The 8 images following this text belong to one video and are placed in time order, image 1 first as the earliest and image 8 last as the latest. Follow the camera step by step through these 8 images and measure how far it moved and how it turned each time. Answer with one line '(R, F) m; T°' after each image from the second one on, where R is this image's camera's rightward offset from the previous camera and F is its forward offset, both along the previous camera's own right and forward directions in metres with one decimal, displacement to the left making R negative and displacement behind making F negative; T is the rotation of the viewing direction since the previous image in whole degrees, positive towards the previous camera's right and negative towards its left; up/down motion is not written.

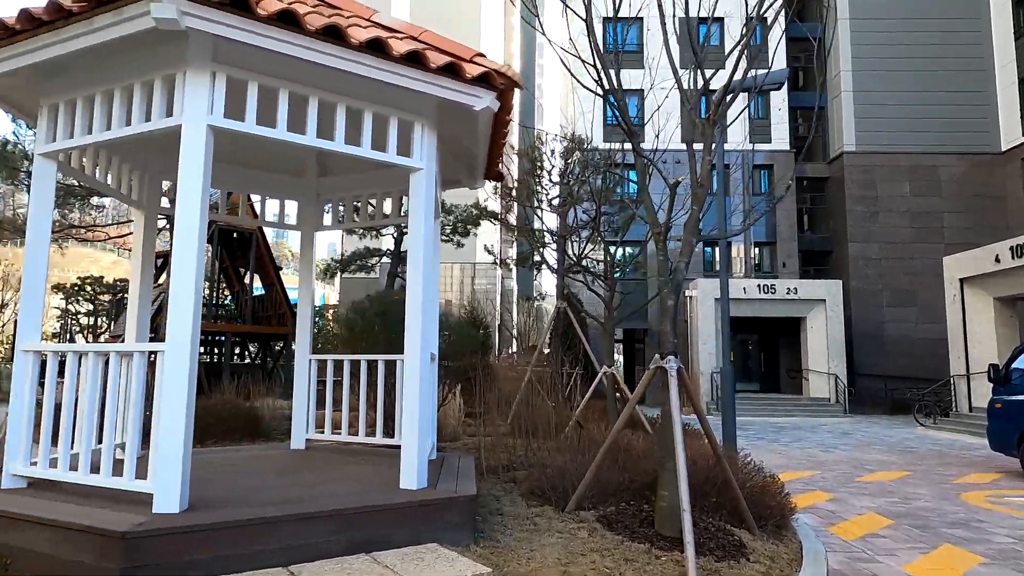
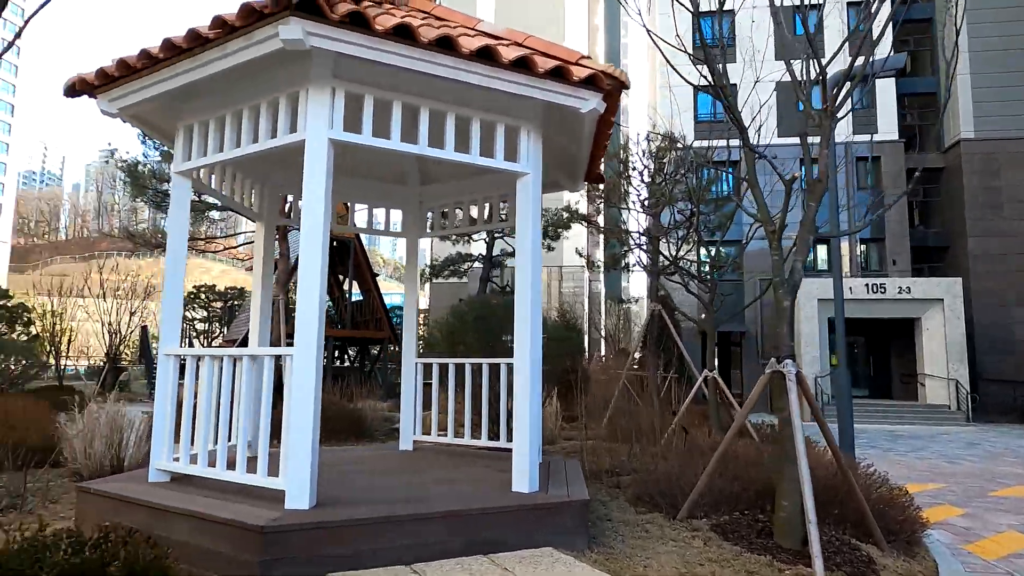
(-0.1, 0.0) m; -7°
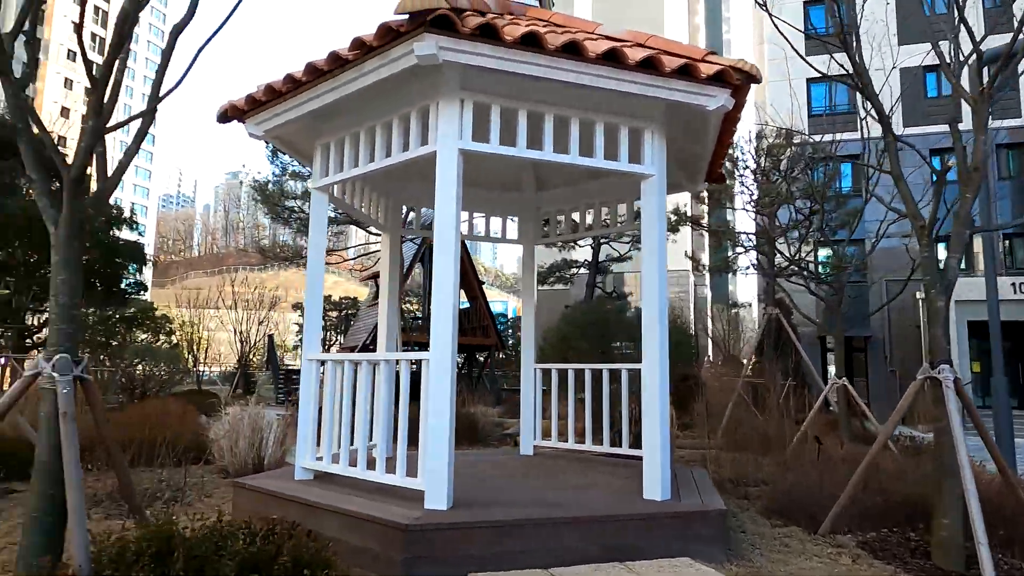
(-0.2, 0.0) m; -9°
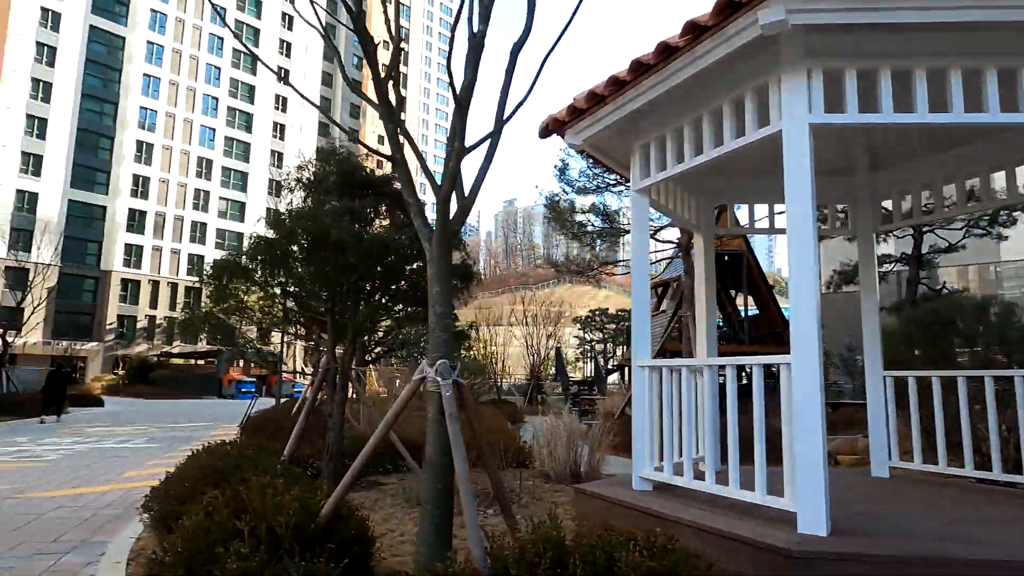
(-0.4, +0.1) m; -23°
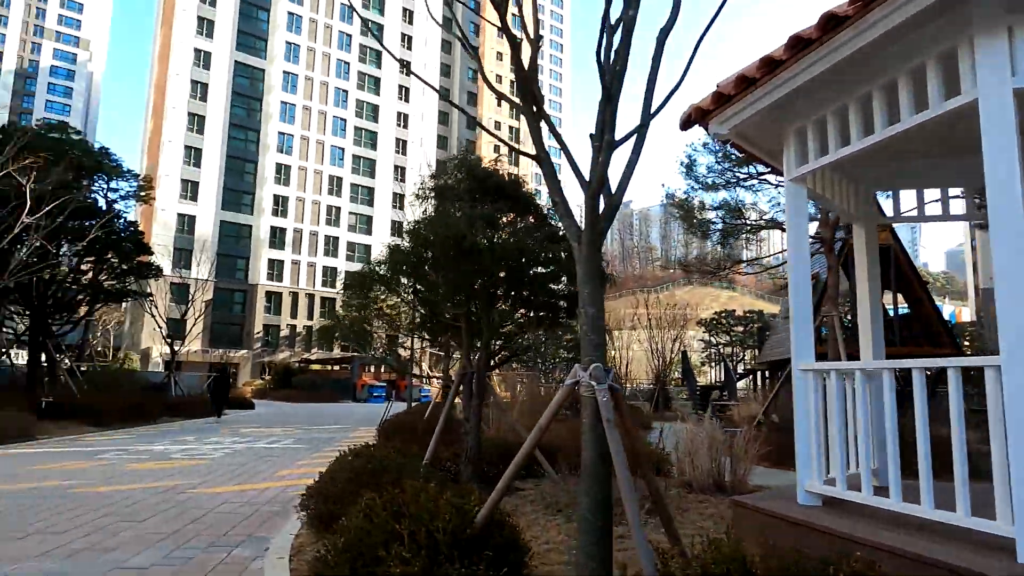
(-0.2, +0.1) m; -10°
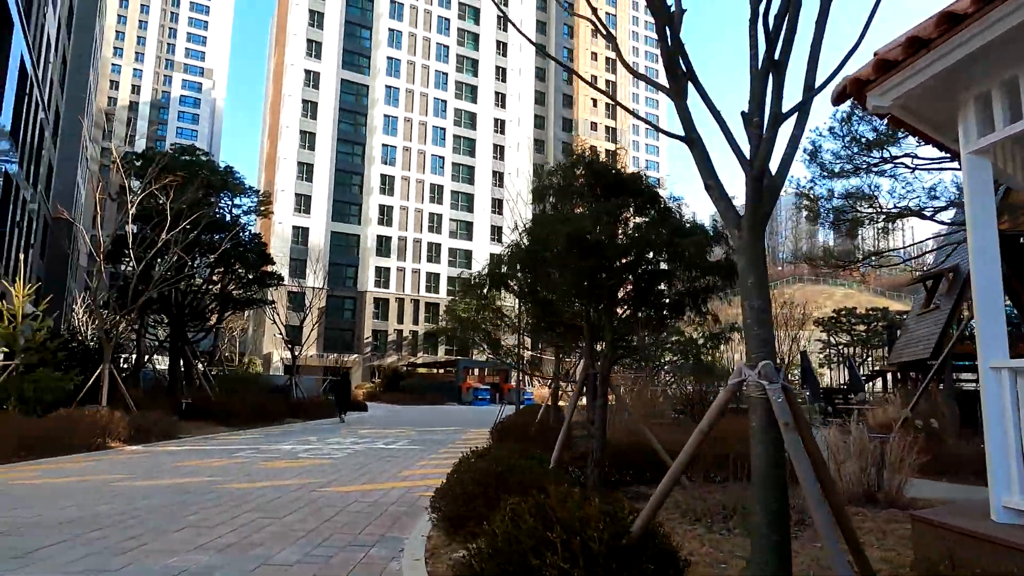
(-0.3, +0.2) m; -8°
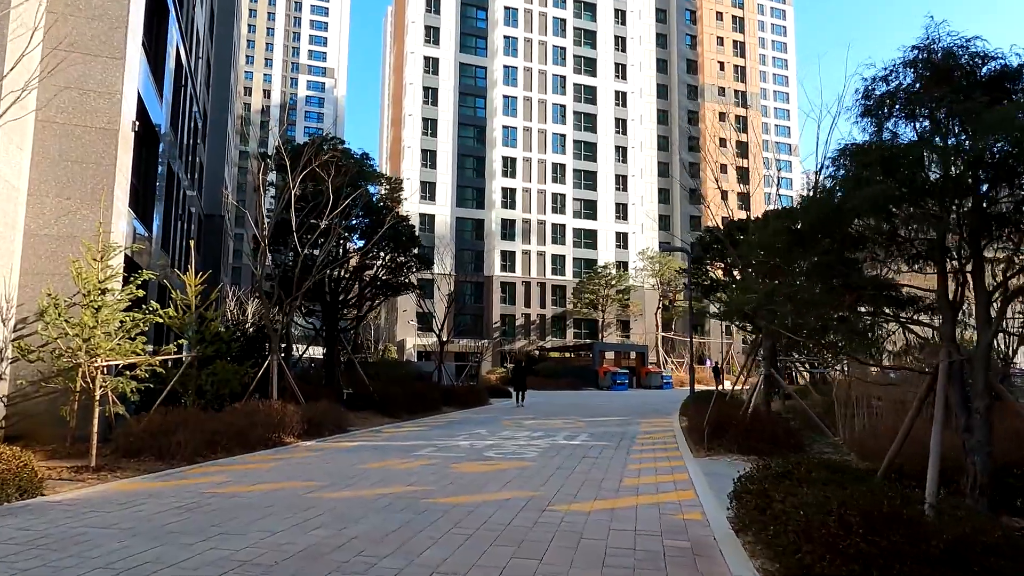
(-1.5, +1.6) m; -10°
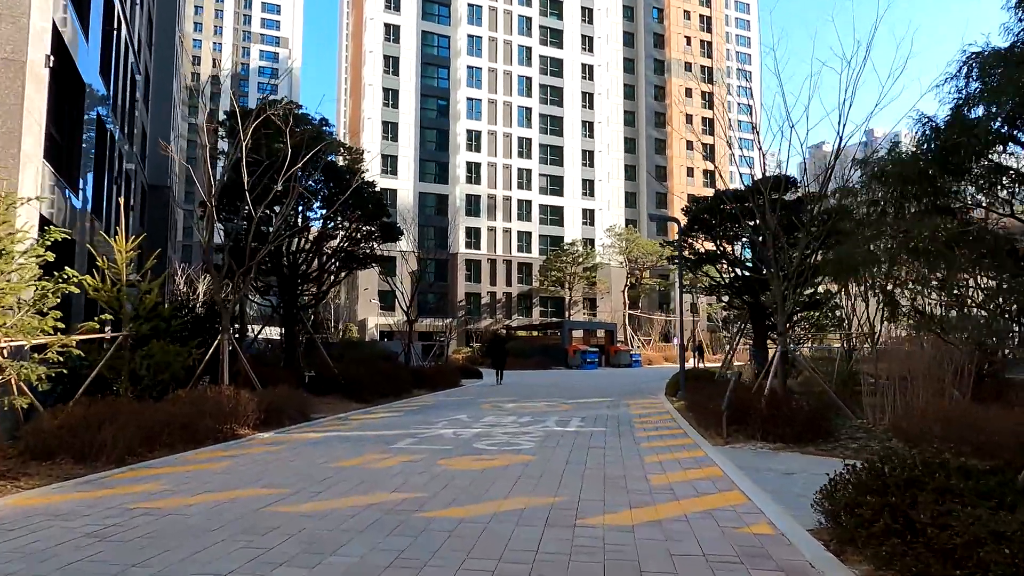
(-0.4, +1.4) m; +3°
